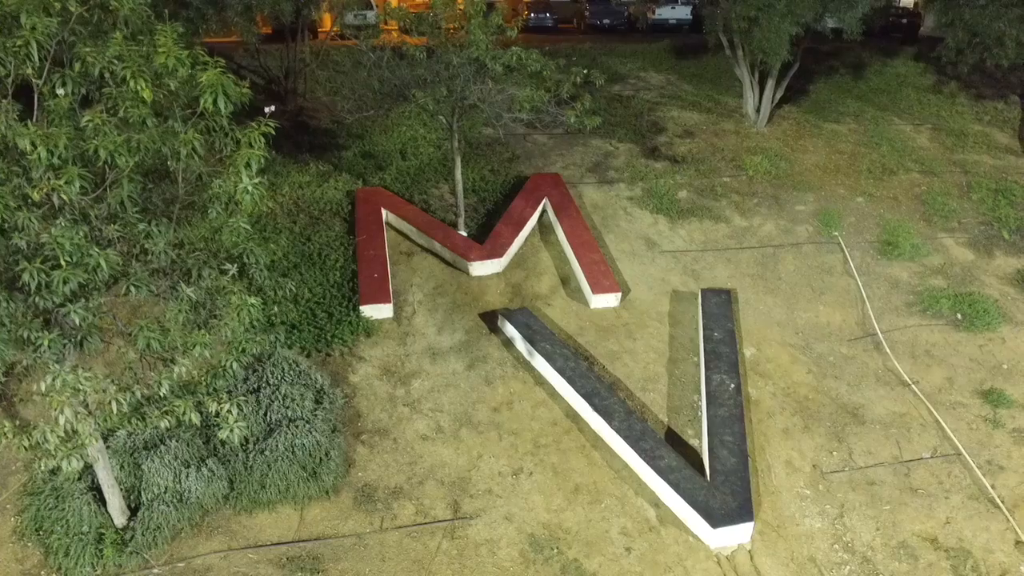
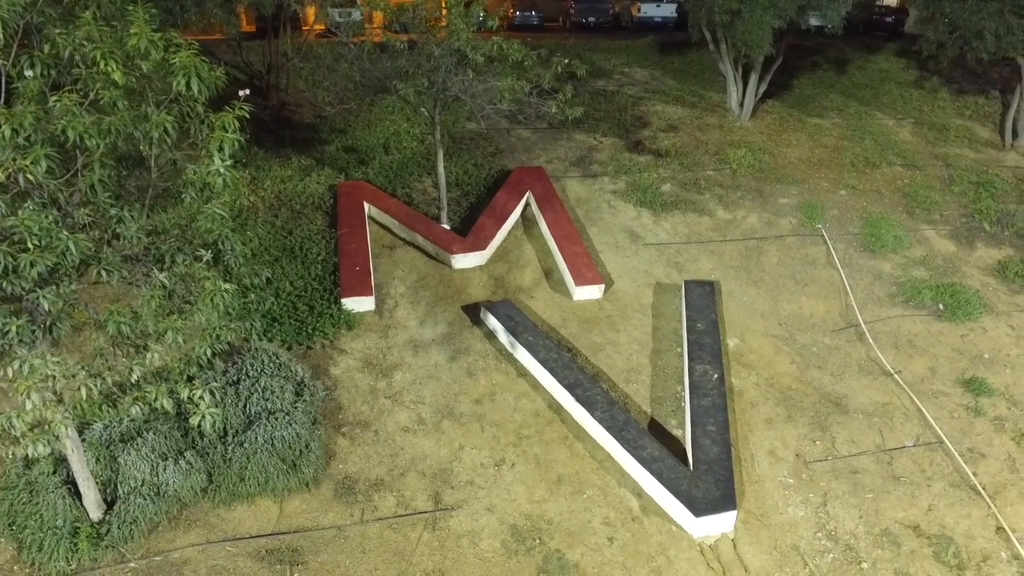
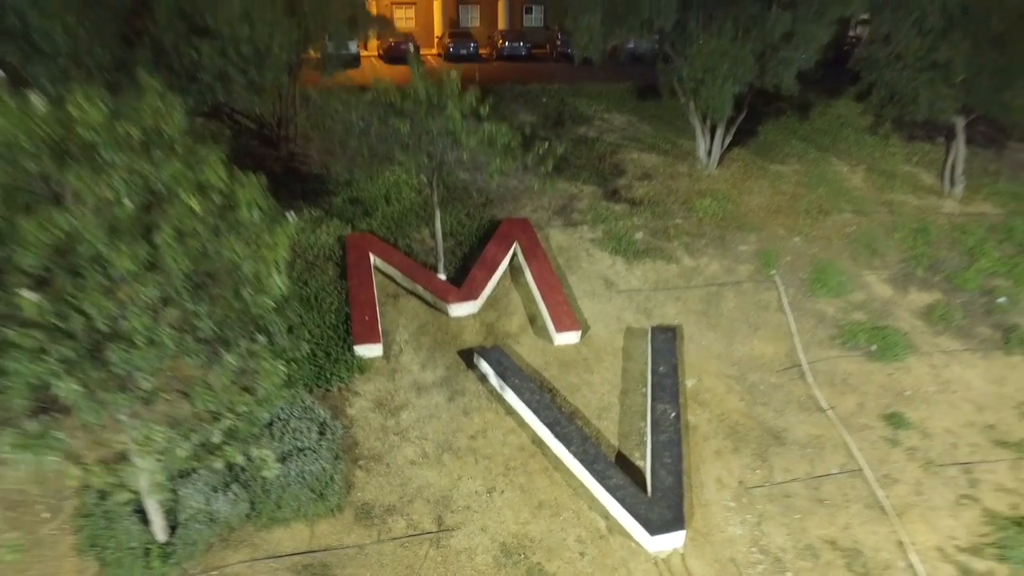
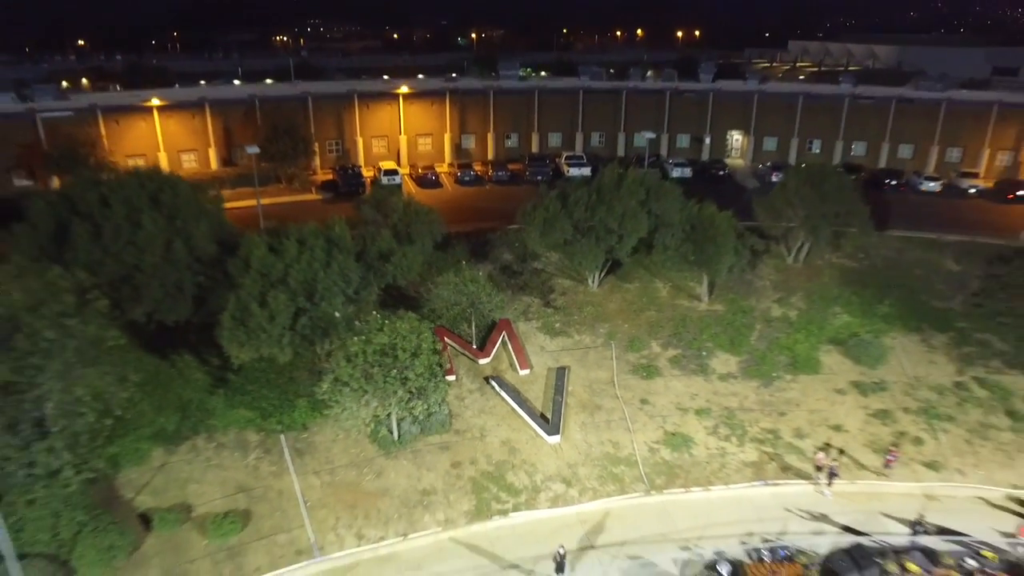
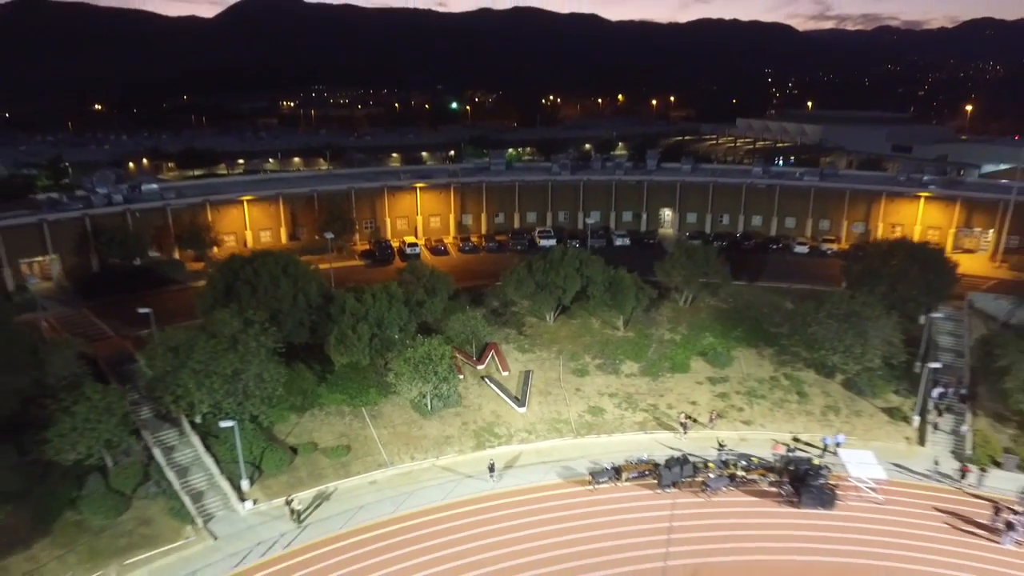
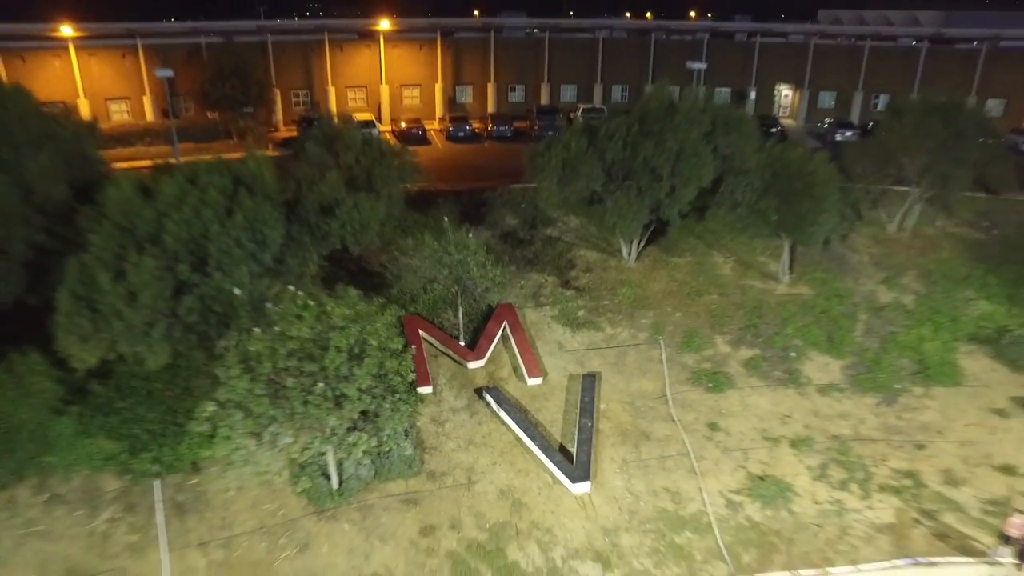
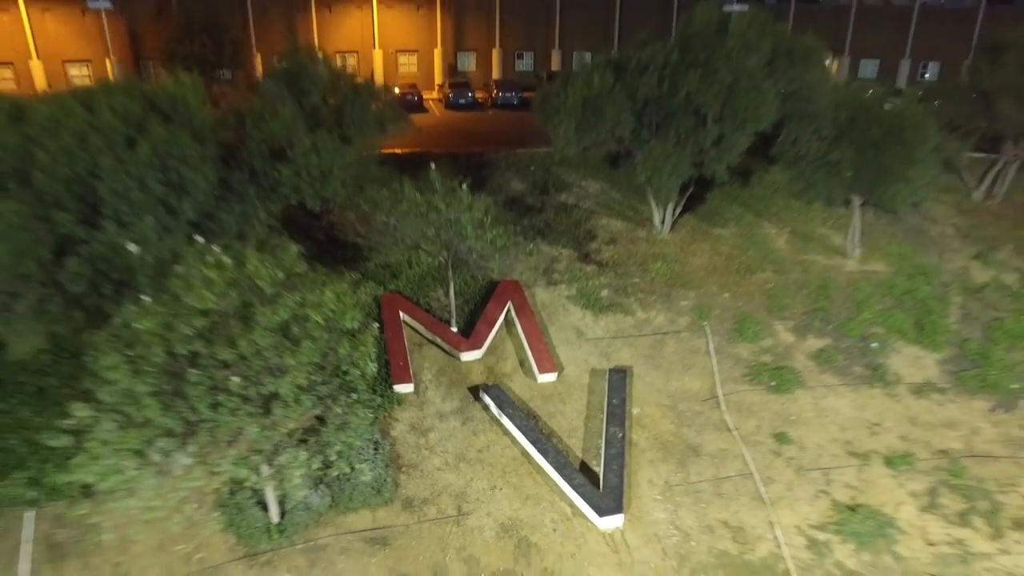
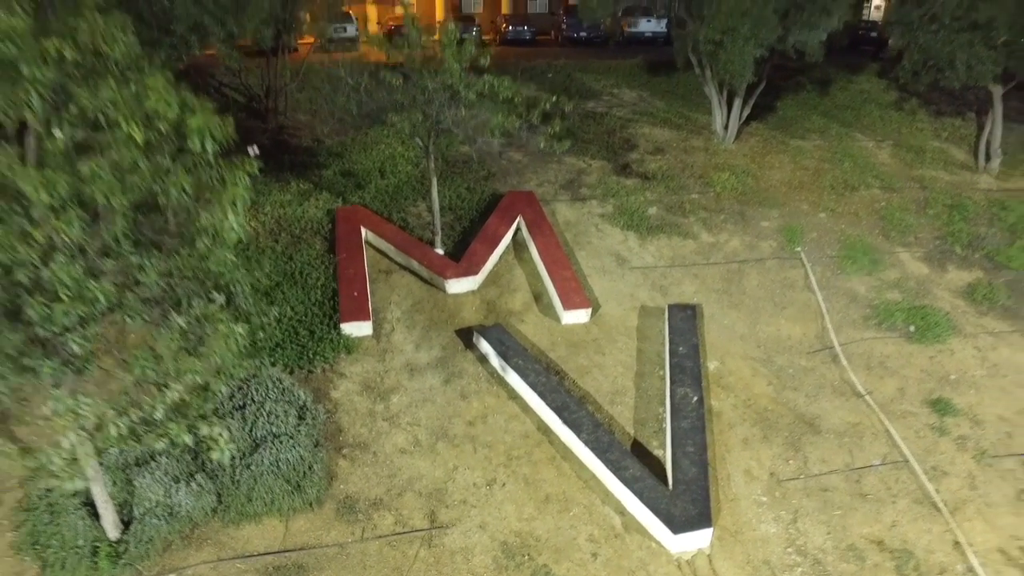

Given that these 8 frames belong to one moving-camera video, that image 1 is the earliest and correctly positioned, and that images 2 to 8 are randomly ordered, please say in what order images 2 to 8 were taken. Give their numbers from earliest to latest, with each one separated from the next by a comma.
2, 8, 3, 7, 6, 4, 5
